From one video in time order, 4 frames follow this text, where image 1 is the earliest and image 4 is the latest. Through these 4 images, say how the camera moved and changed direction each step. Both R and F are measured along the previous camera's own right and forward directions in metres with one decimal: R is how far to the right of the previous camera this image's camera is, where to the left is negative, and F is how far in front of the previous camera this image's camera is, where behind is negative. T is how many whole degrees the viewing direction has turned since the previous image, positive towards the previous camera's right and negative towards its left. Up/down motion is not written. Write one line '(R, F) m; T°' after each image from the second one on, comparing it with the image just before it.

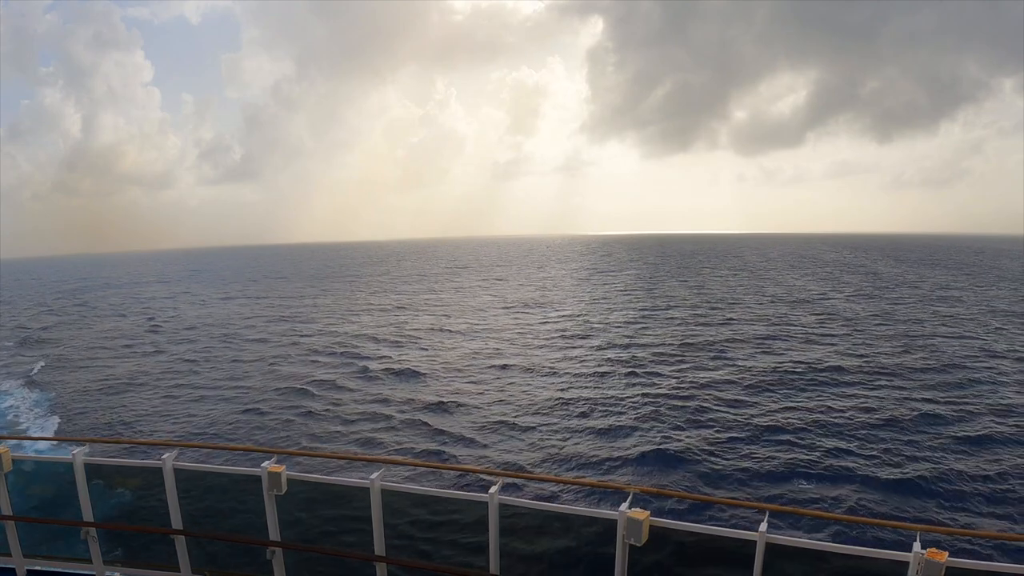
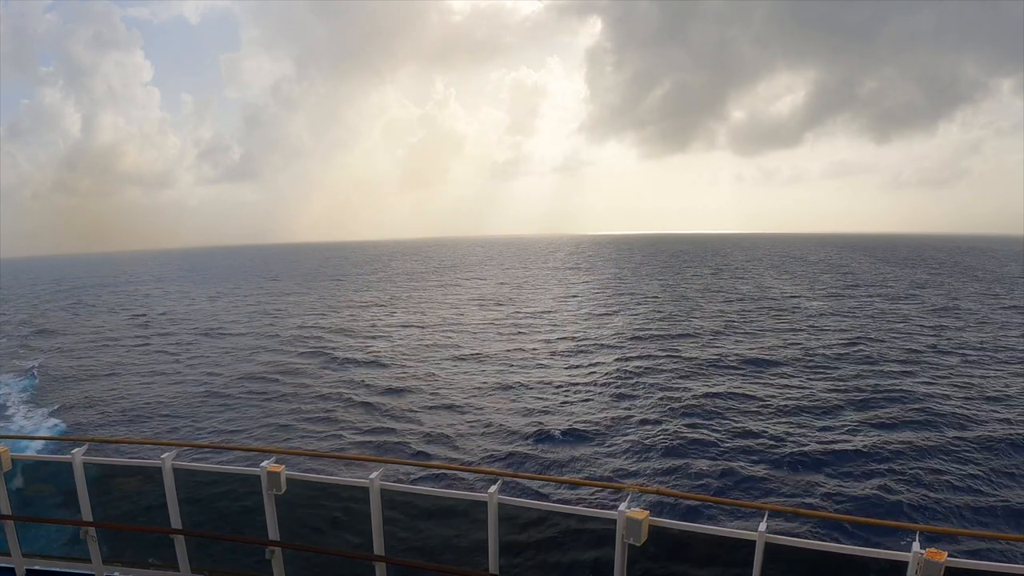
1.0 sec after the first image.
(+2.3, -1.2) m; 0°
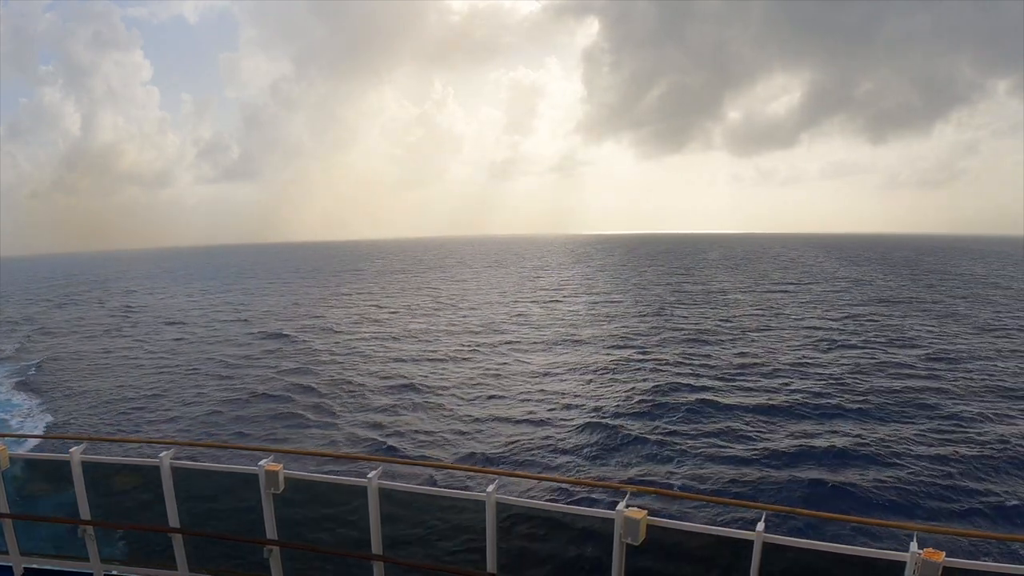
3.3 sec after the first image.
(0.0, 0.0) m; 0°
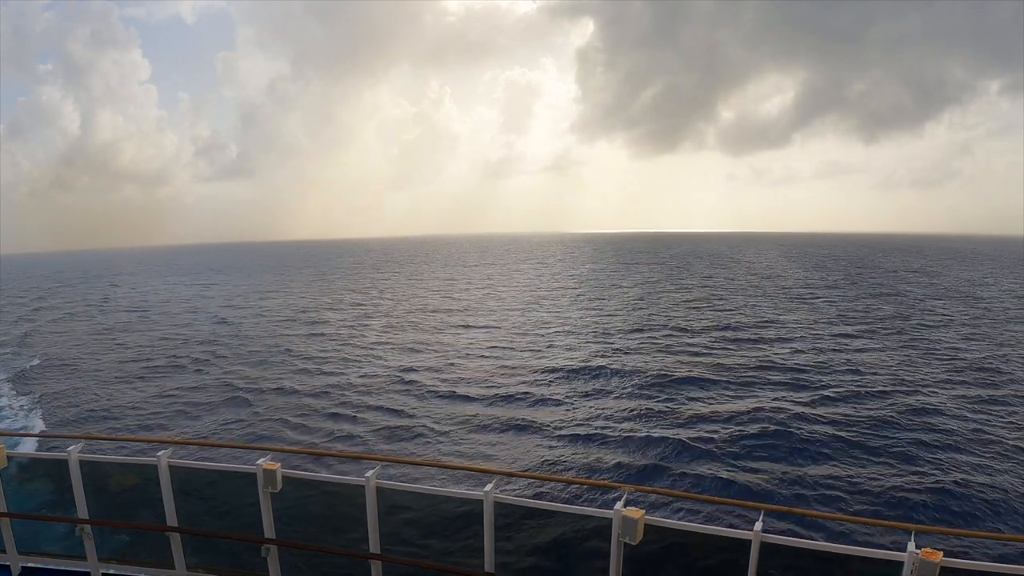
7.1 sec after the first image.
(0.0, 0.0) m; 0°
